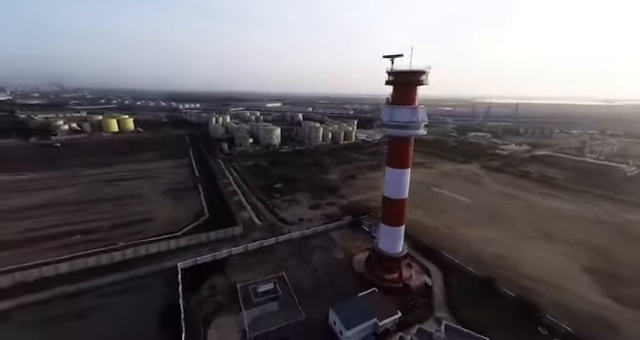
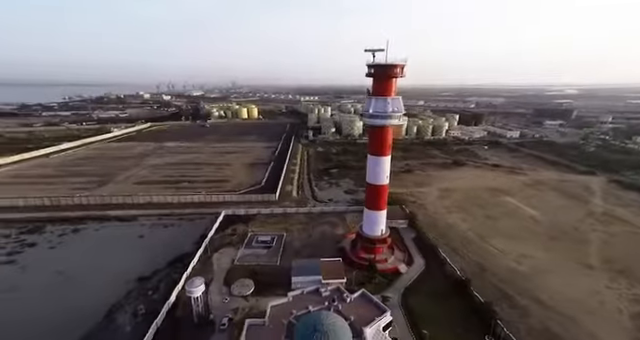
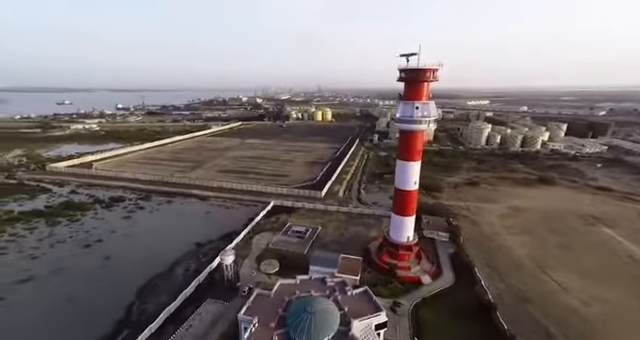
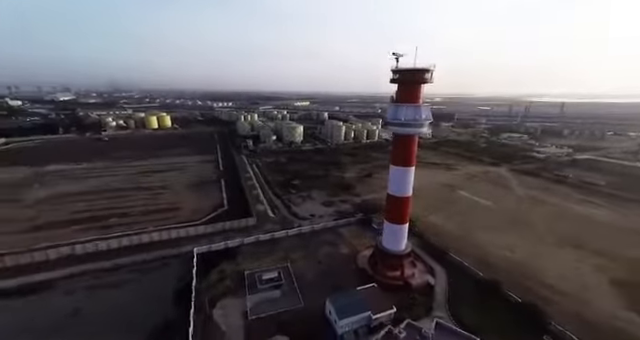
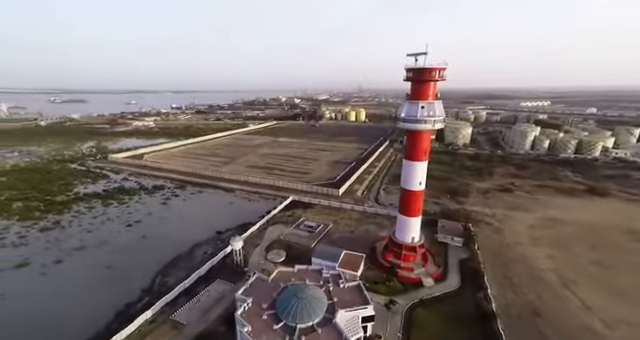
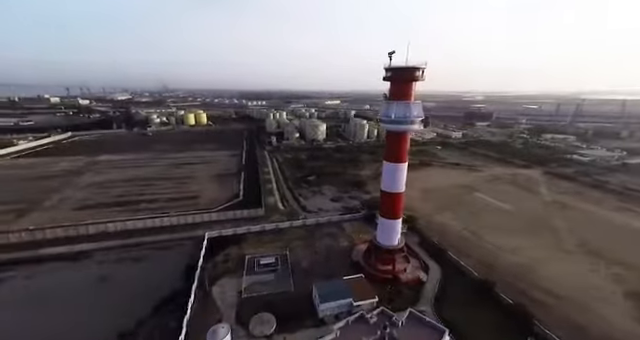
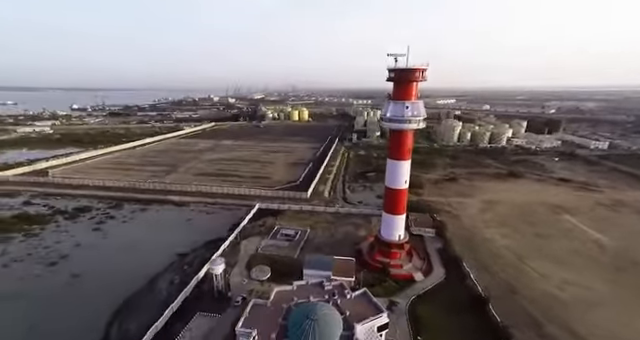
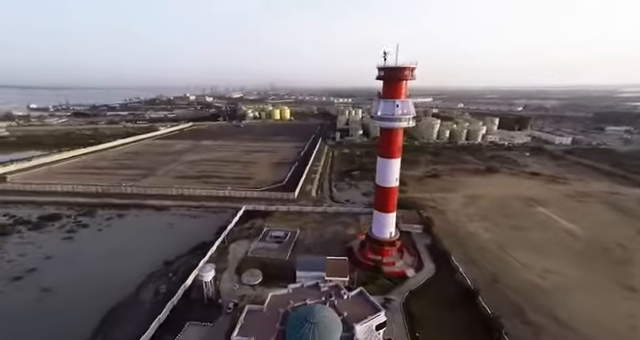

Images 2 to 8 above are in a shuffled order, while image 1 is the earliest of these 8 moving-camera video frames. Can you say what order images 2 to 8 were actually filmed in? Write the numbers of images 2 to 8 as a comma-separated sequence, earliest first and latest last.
4, 6, 2, 8, 7, 3, 5
